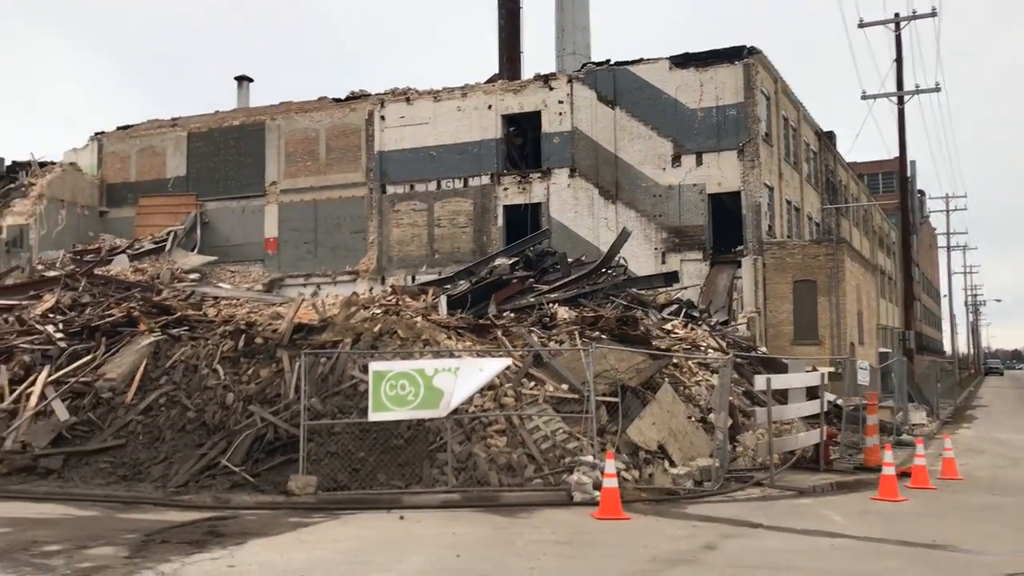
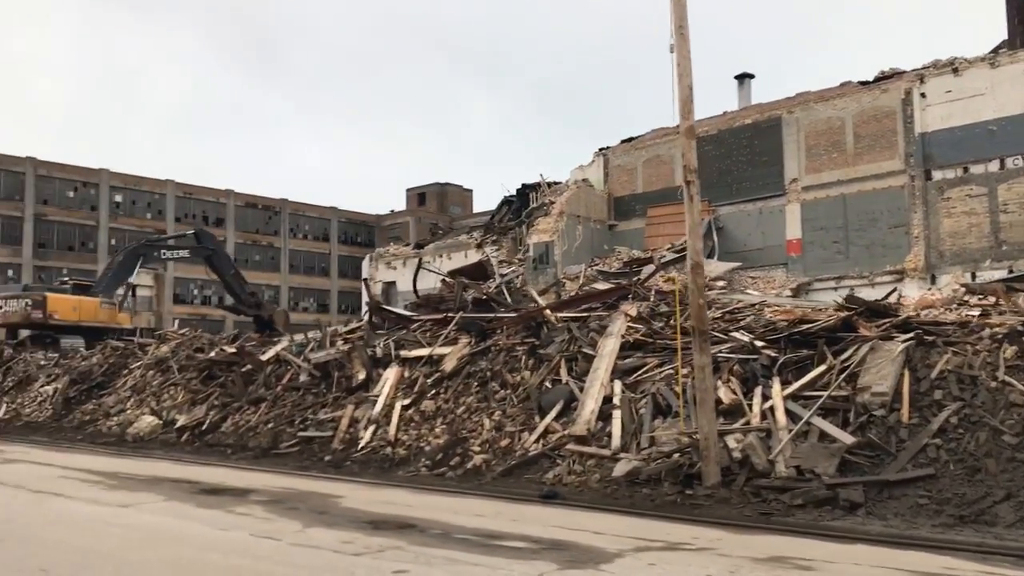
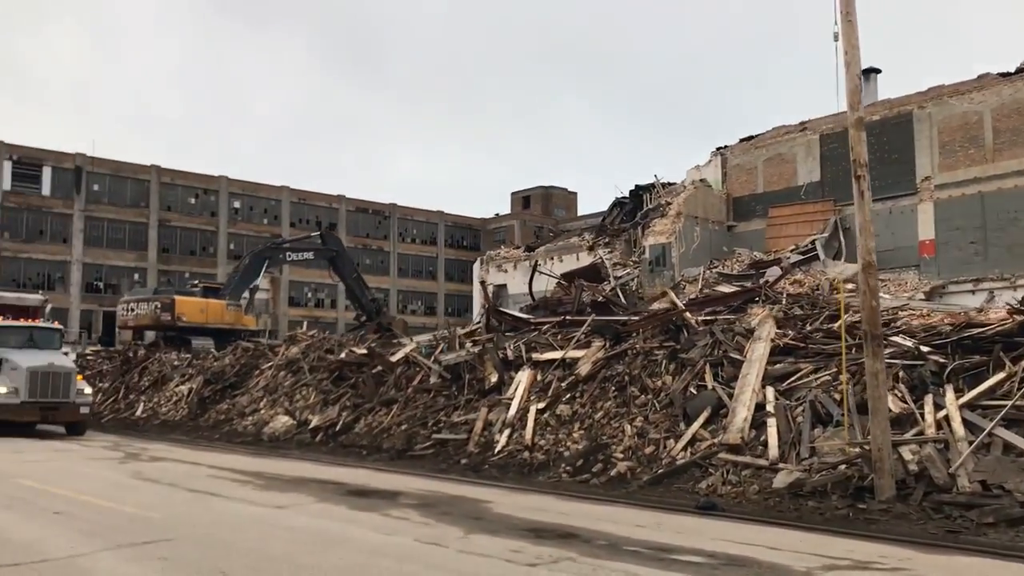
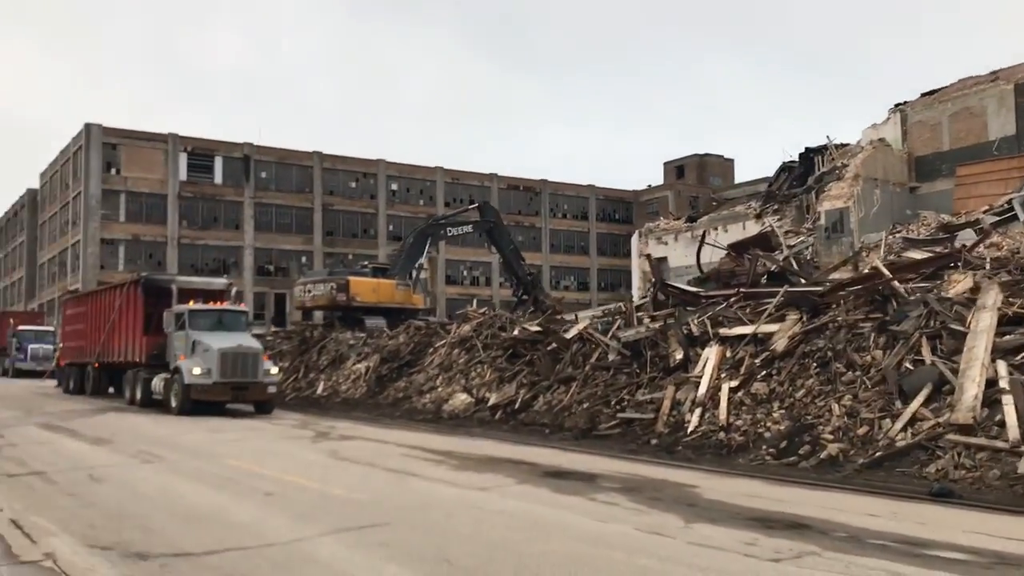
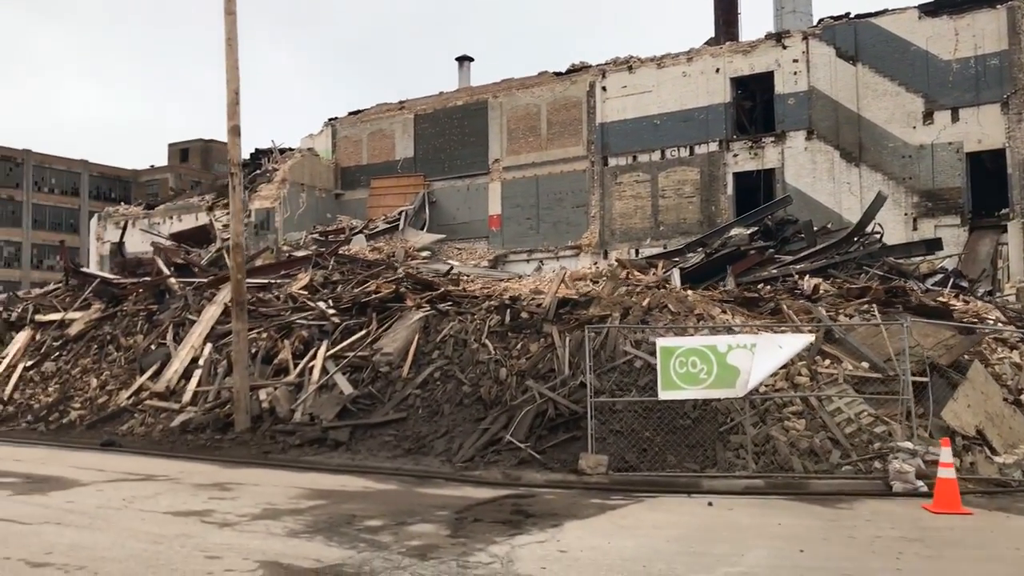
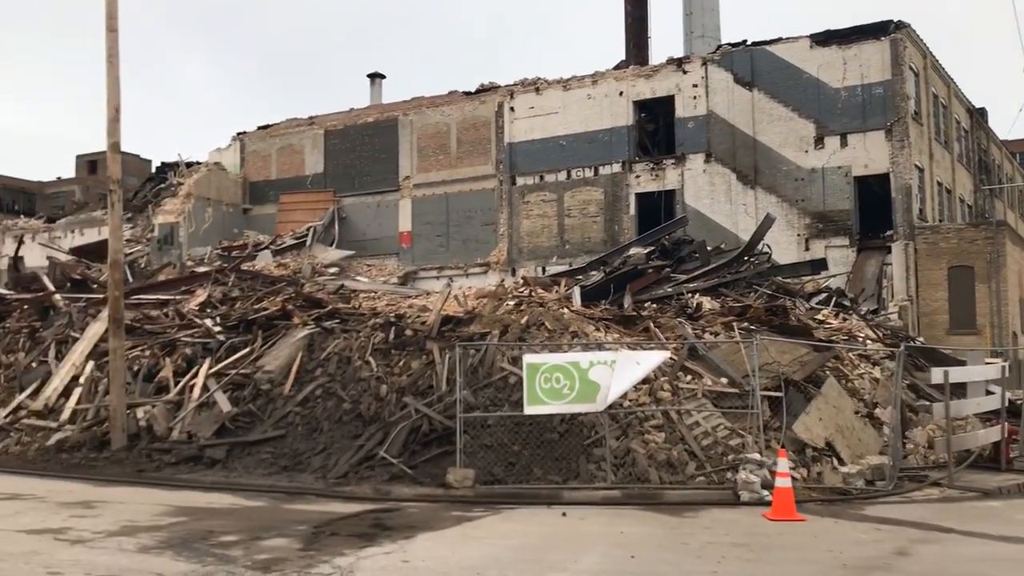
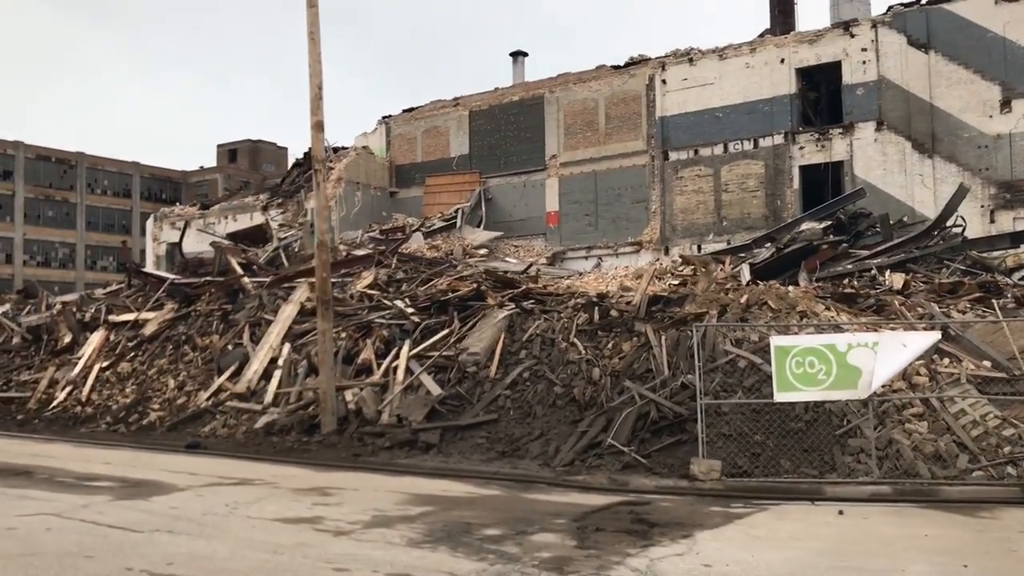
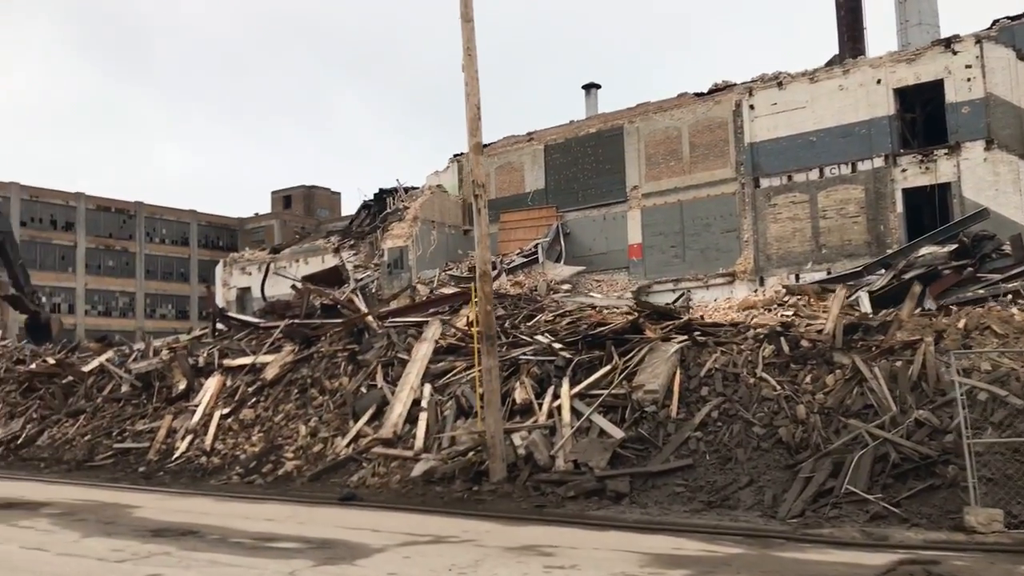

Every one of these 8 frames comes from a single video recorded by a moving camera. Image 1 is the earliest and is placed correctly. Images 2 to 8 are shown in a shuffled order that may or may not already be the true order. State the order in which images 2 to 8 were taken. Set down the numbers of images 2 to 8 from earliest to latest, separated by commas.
6, 5, 7, 8, 2, 3, 4
